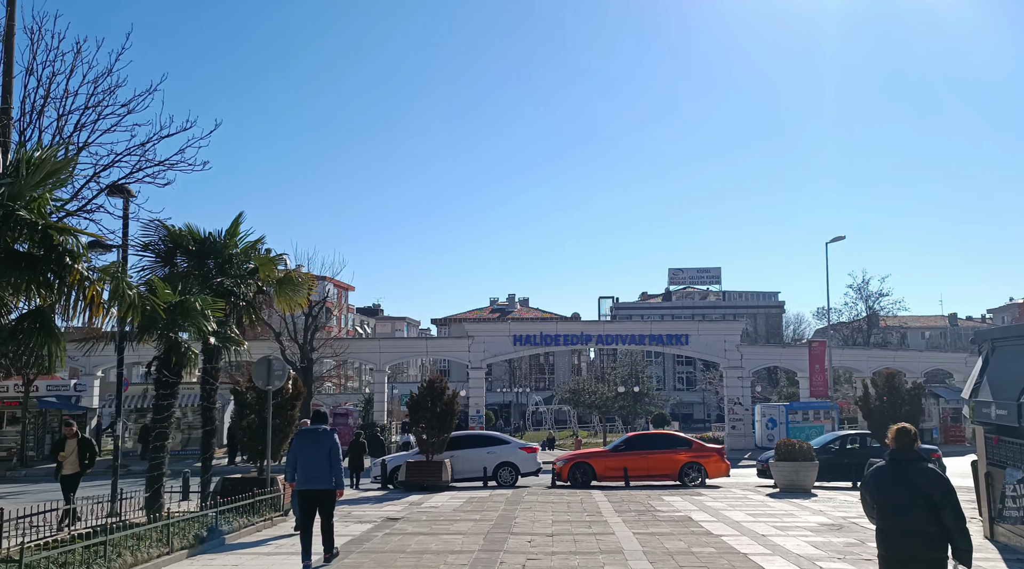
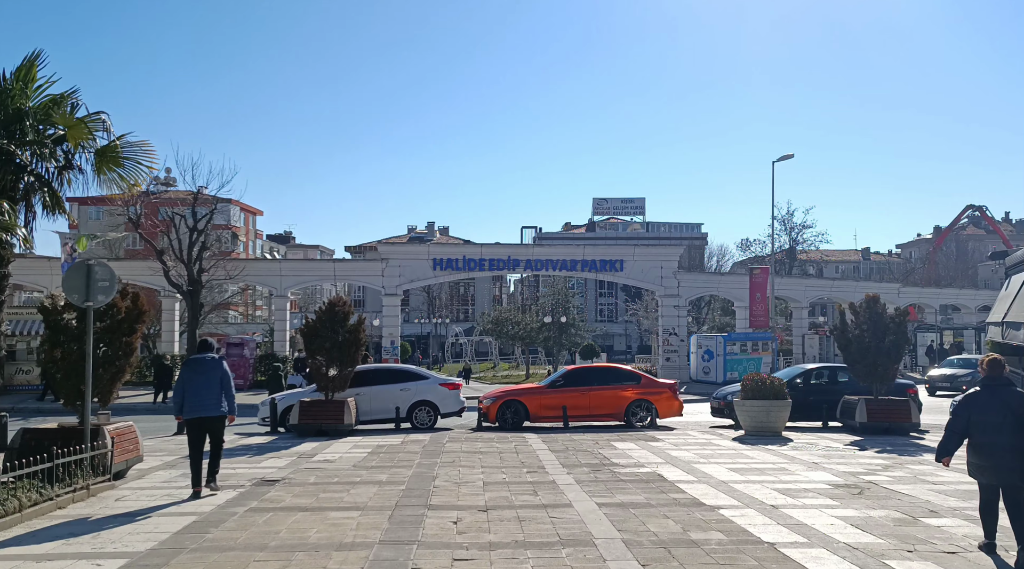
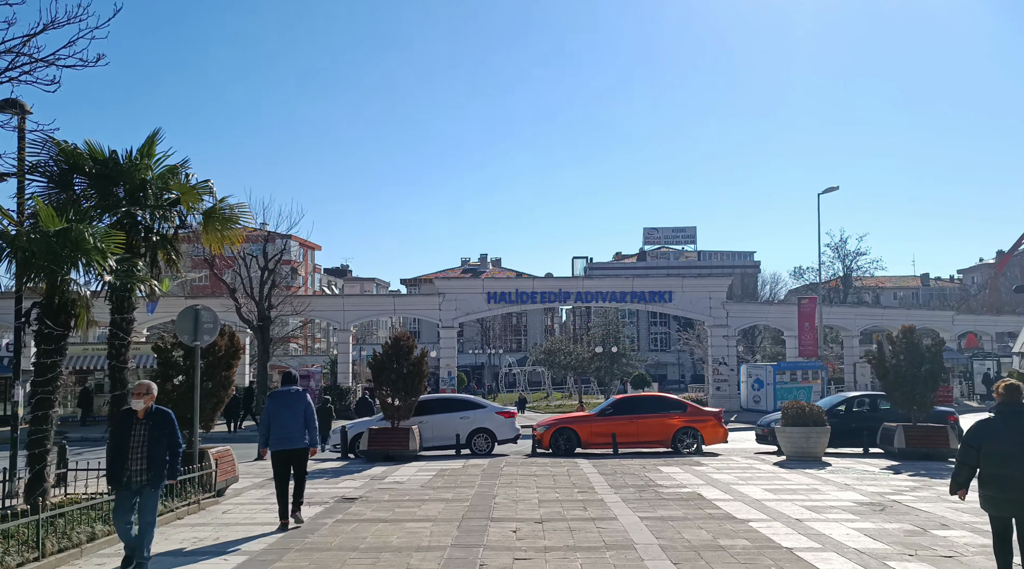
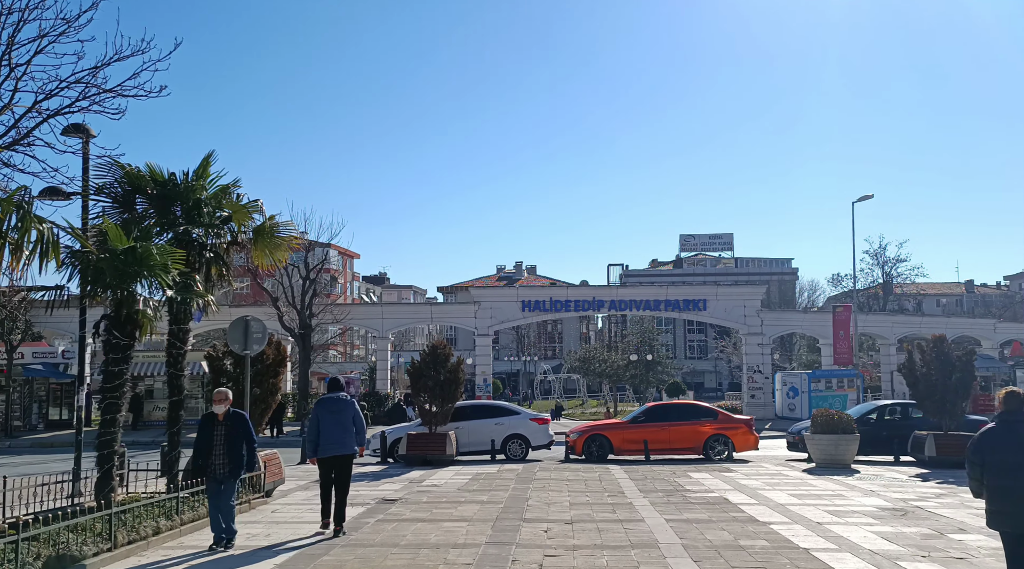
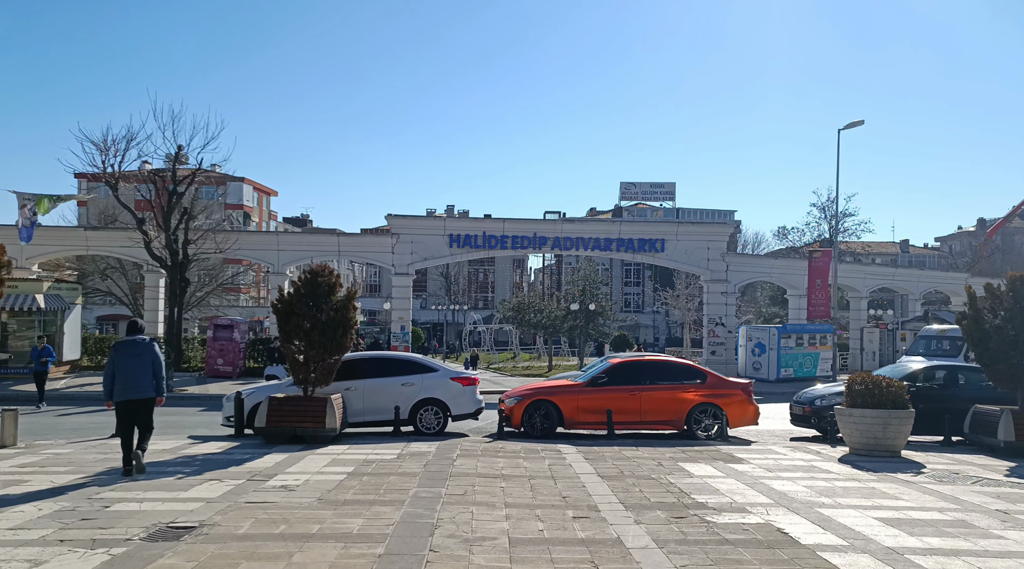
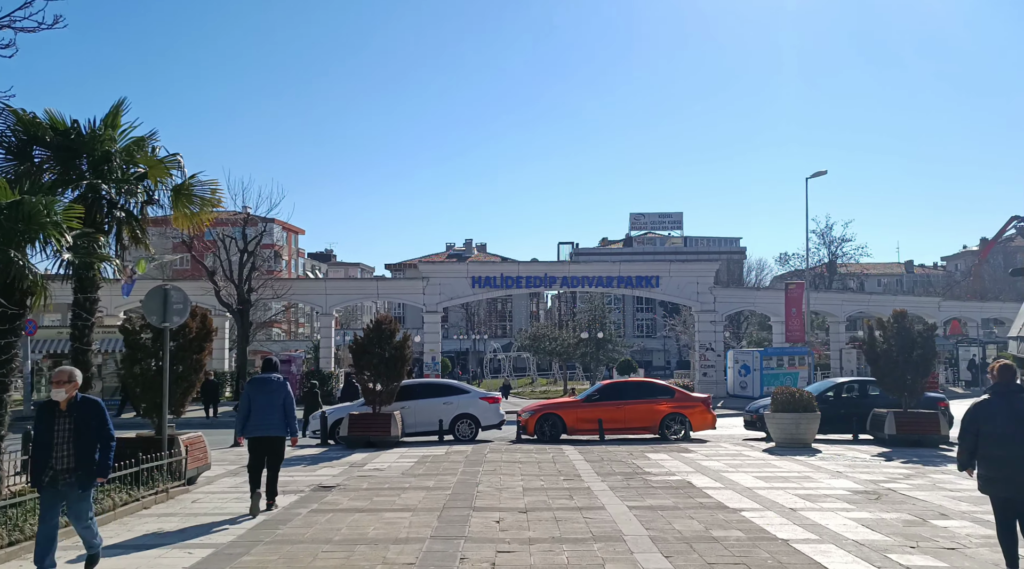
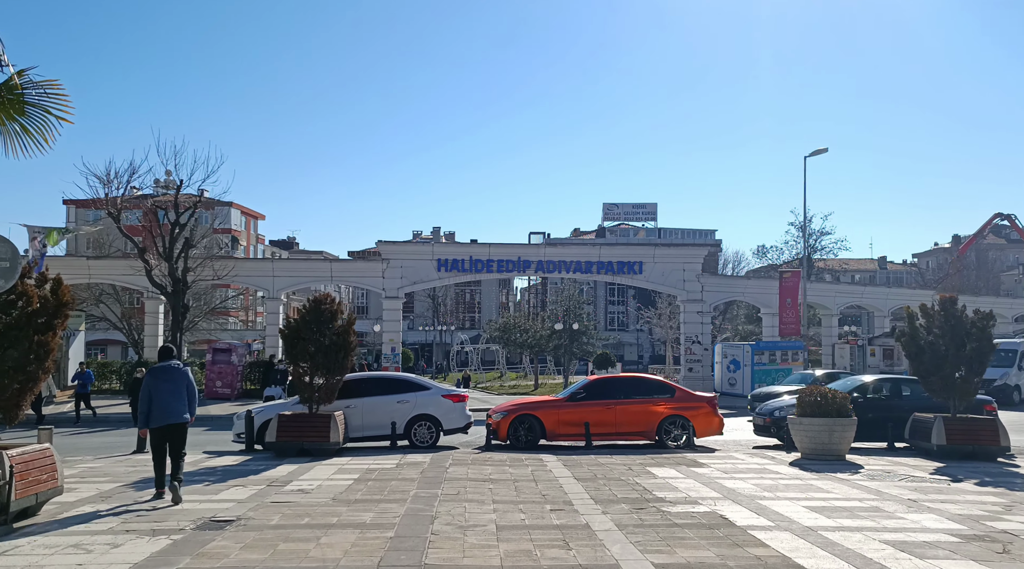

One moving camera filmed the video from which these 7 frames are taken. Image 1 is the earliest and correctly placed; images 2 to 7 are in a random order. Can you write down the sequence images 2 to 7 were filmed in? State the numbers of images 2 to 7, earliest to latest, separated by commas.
4, 3, 6, 2, 7, 5
